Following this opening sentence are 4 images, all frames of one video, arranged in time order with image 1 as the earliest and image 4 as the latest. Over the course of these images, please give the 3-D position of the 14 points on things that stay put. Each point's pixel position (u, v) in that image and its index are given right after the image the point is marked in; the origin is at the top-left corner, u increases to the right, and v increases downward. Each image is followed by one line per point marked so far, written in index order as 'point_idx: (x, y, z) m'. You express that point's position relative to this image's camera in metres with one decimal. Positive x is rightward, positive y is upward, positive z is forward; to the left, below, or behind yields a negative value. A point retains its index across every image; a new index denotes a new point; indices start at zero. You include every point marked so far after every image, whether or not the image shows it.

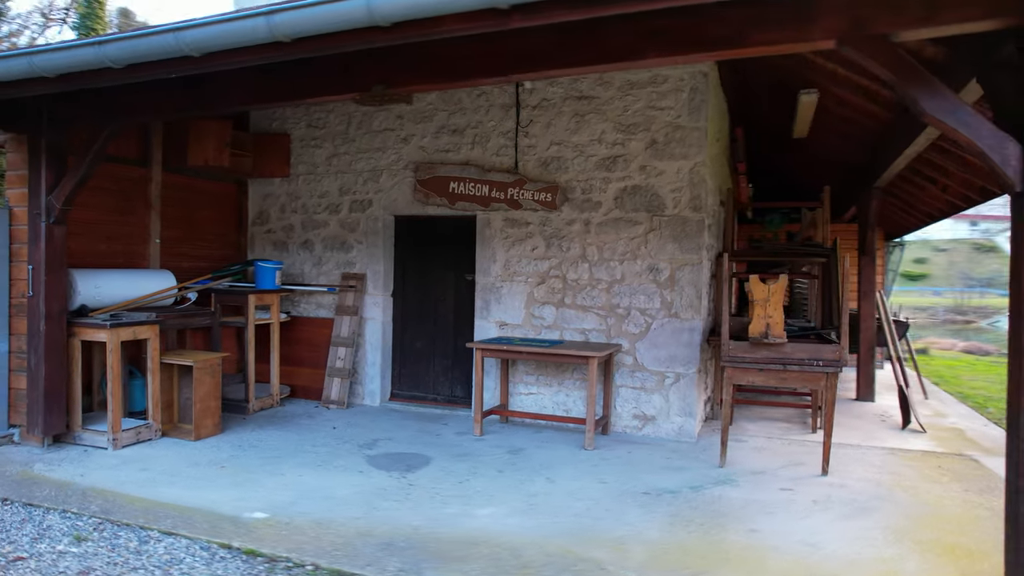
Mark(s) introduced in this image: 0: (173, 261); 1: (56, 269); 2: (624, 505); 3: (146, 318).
0: (-2.8, +0.2, +5.4) m
1: (-2.9, +0.1, +4.1) m
2: (+0.6, -1.1, +3.4) m
3: (-2.4, -0.2, +4.4) m
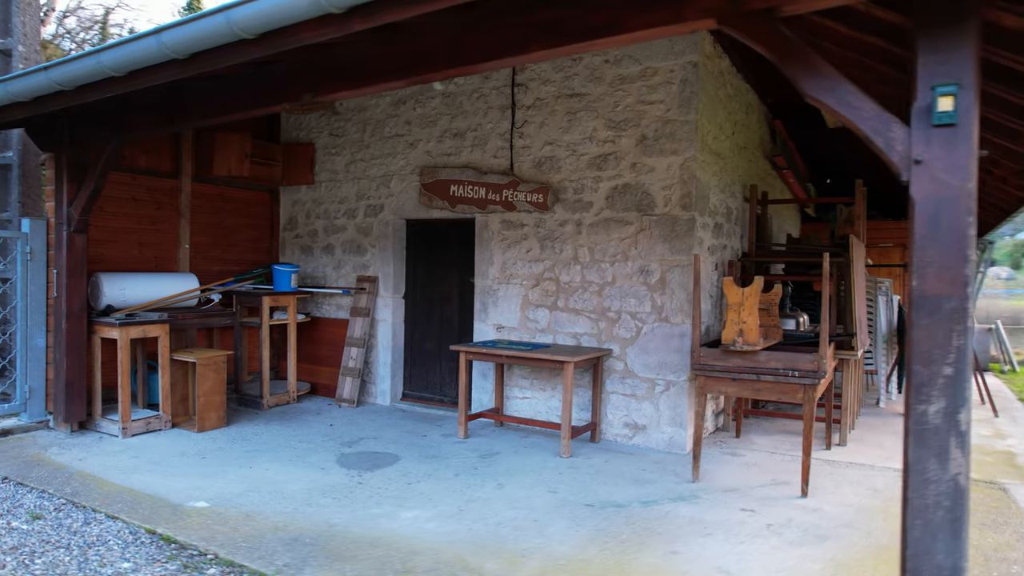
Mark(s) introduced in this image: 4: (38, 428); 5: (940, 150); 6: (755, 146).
0: (-2.7, +0.2, +5.9) m
1: (-3.0, +0.1, +4.6) m
2: (+0.2, -1.1, +3.3) m
3: (-2.6, -0.2, +4.8) m
4: (-3.4, -1.0, +4.8) m
5: (+1.2, +0.4, +1.9) m
6: (+2.2, +1.3, +5.9) m
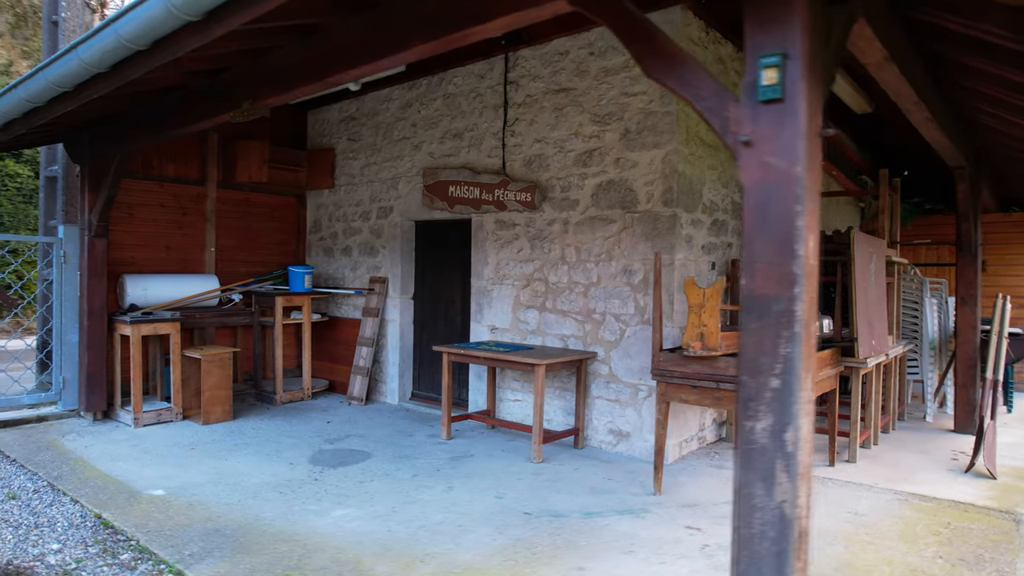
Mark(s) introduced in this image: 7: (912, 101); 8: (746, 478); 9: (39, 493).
0: (-2.7, +0.2, +6.2) m
1: (-3.1, +0.1, +5.0) m
2: (-0.1, -1.1, +3.2) m
3: (-2.6, -0.2, +5.1) m
4: (-3.5, -1.0, +5.2) m
5: (+0.6, +0.4, +1.6) m
6: (+2.2, +1.3, +5.5) m
7: (+1.9, +0.9, +3.2) m
8: (+0.6, -0.5, +1.7) m
9: (-2.5, -1.1, +3.5) m
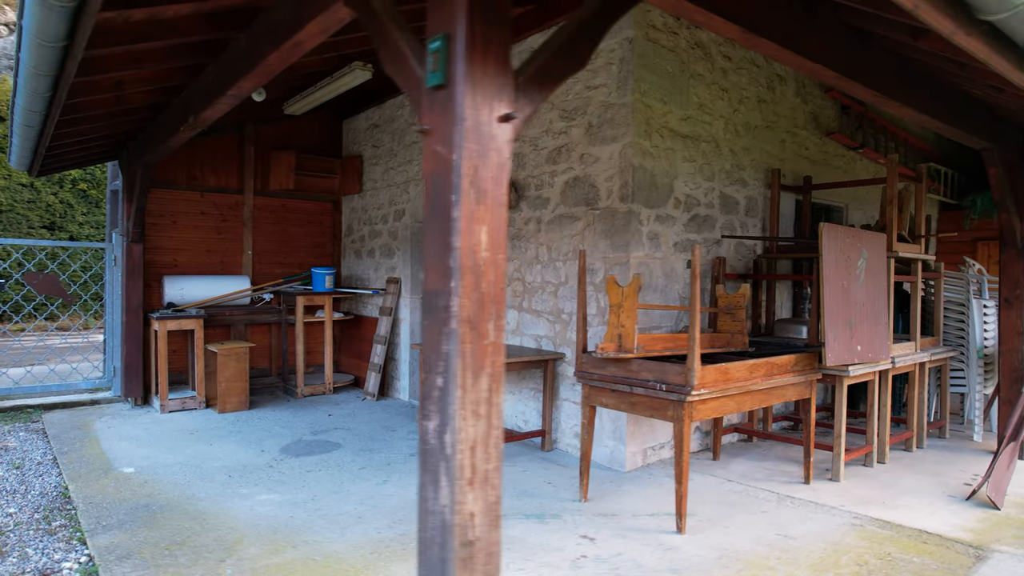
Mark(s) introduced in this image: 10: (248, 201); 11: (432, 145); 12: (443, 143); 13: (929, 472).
0: (-2.5, +0.2, +6.7) m
1: (-3.2, +0.1, +5.6) m
2: (-0.6, -1.1, +3.2) m
3: (-2.7, -0.2, +5.6) m
4: (-3.5, -1.0, +5.9) m
5: (-0.2, +0.4, +1.6) m
6: (+2.1, +1.3, +5.1) m
7: (+1.4, +0.9, +2.8) m
8: (-0.2, -0.5, +1.6) m
9: (-2.9, -1.1, +4.1) m
10: (-2.6, +0.9, +6.6) m
11: (-0.2, +0.3, +1.6) m
12: (-0.2, +0.3, +1.6) m
13: (+2.6, -1.1, +4.1) m
